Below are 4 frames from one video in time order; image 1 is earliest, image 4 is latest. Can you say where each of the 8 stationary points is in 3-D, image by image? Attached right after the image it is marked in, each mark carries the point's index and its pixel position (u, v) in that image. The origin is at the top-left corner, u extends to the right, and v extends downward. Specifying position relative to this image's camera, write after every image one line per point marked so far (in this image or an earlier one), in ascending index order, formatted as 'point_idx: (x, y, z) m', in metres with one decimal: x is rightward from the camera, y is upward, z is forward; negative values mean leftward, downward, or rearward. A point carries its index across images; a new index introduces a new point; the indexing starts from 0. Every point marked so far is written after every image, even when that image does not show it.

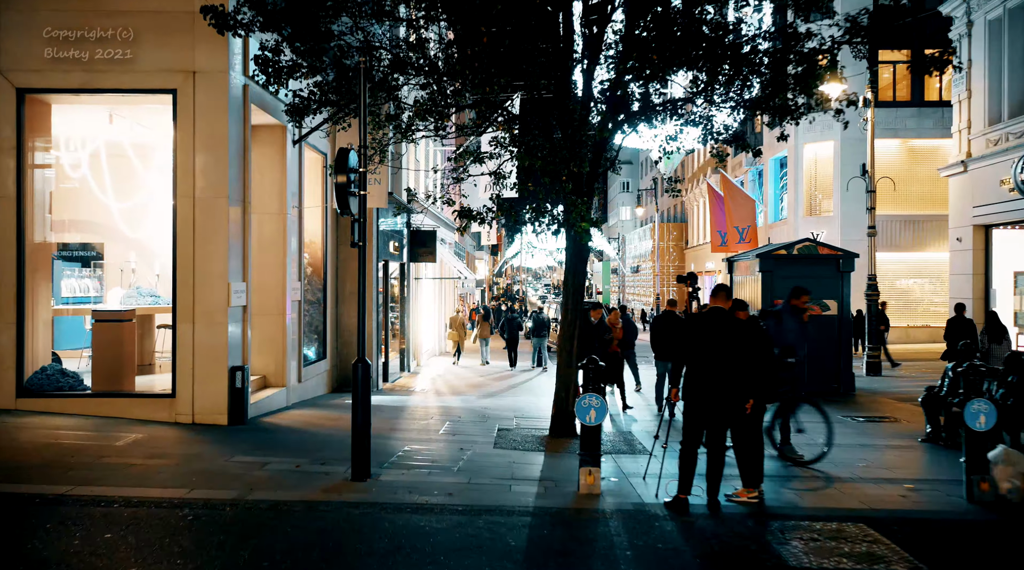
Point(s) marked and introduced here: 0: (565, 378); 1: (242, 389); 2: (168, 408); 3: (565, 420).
0: (+0.7, -1.2, +12.0) m
1: (-3.6, -1.4, +12.1) m
2: (-4.5, -1.6, +11.9) m
3: (+0.7, -1.8, +12.0) m
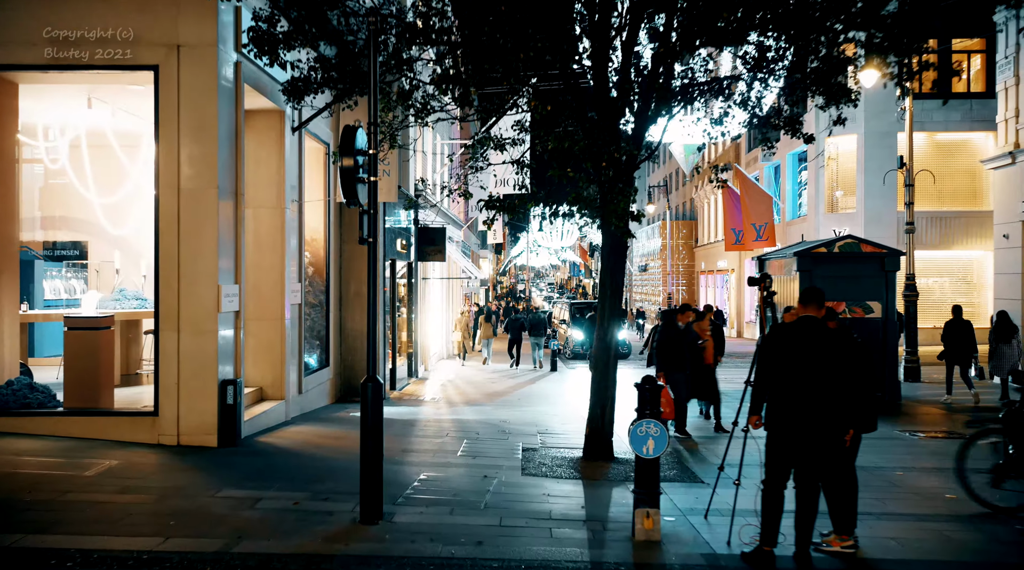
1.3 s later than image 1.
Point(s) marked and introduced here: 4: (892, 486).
0: (+1.0, -1.3, +10.6) m
1: (-3.3, -1.4, +10.6) m
2: (-4.2, -1.7, +10.5) m
3: (+1.0, -1.8, +10.5) m
4: (+4.0, -2.1, +9.5) m
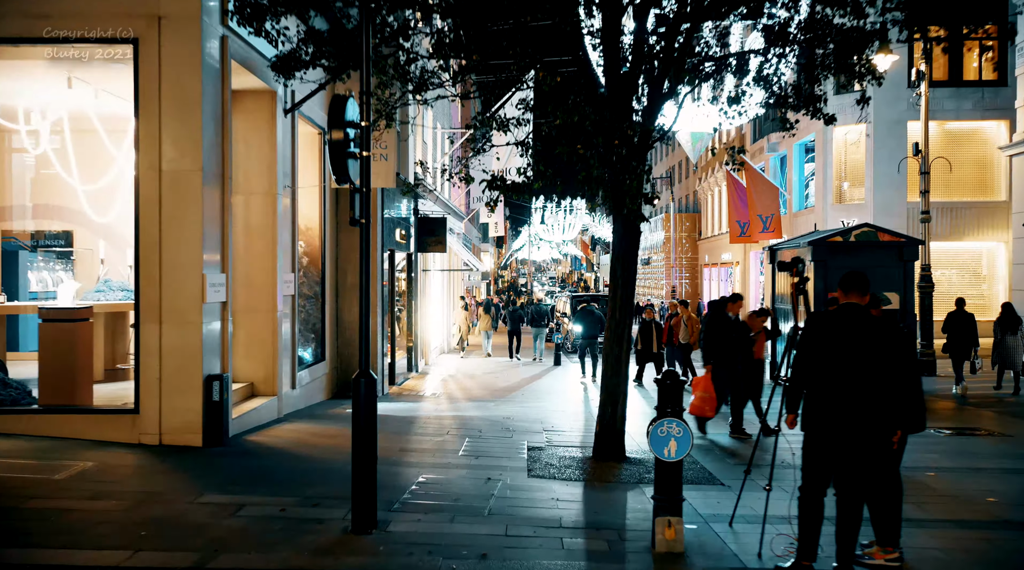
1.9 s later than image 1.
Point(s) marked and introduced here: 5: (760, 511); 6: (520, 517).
0: (+1.1, -1.1, +9.9) m
1: (-3.2, -1.3, +10.0) m
2: (-4.1, -1.5, +9.9) m
3: (+1.1, -1.7, +9.9) m
4: (+4.0, -2.0, +8.8) m
5: (+2.0, -1.8, +7.3) m
6: (+0.1, -1.8, +7.3) m
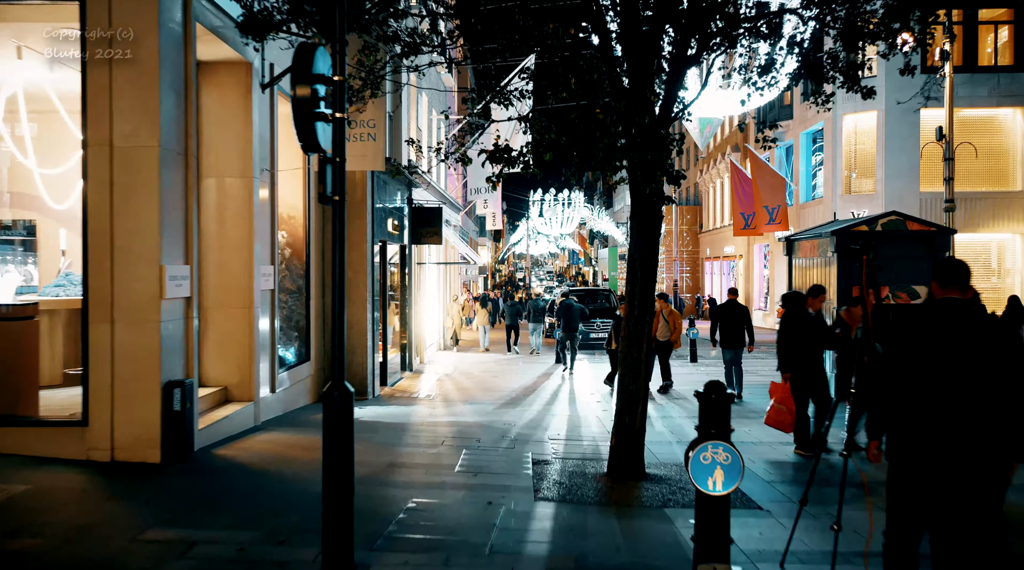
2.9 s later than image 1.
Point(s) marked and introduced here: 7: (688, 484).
0: (+1.1, -1.1, +8.7) m
1: (-3.2, -1.2, +8.7) m
2: (-4.1, -1.5, +8.6) m
3: (+1.1, -1.6, +8.6) m
4: (+4.1, -1.9, +7.6) m
5: (+2.0, -1.8, +6.1) m
6: (+0.1, -1.8, +6.1) m
7: (+1.6, -1.9, +8.5) m
